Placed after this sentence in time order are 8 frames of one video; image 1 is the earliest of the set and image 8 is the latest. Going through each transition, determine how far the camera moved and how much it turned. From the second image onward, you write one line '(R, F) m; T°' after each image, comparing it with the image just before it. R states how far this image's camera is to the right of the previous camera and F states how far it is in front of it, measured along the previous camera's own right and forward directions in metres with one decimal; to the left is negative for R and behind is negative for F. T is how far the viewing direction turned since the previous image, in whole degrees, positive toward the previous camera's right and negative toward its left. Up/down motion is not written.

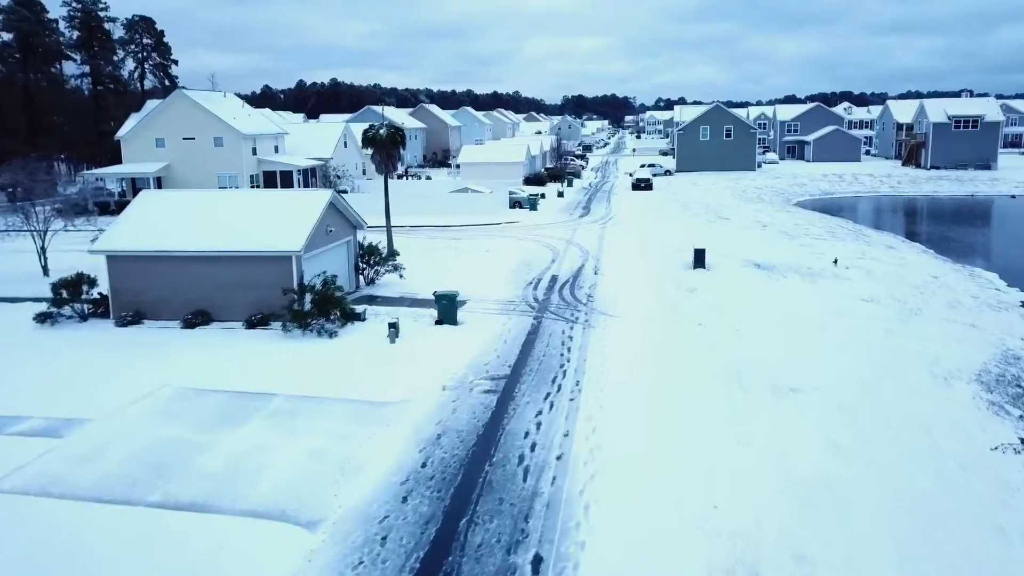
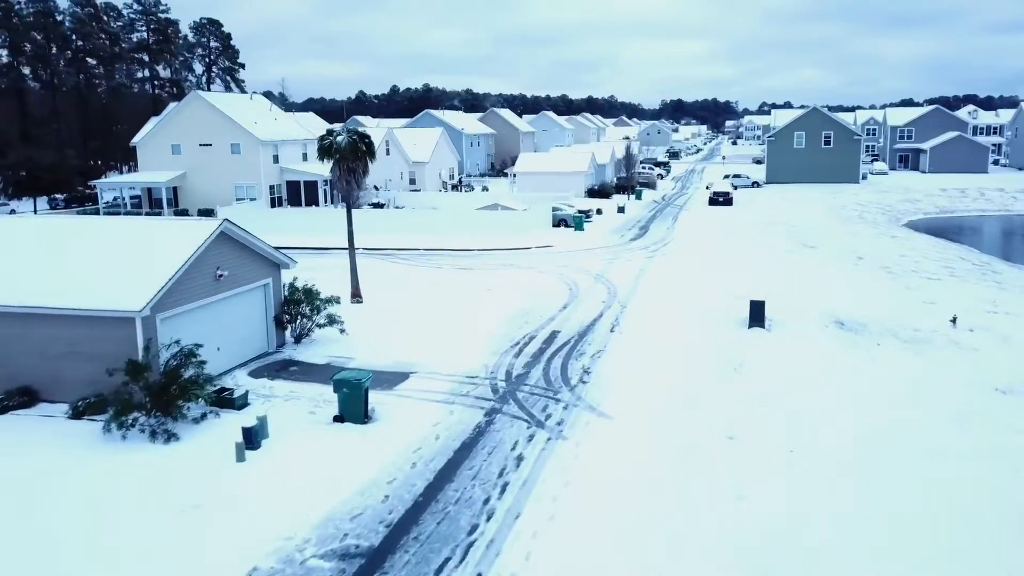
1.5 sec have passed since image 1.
(+2.9, +7.2) m; -7°
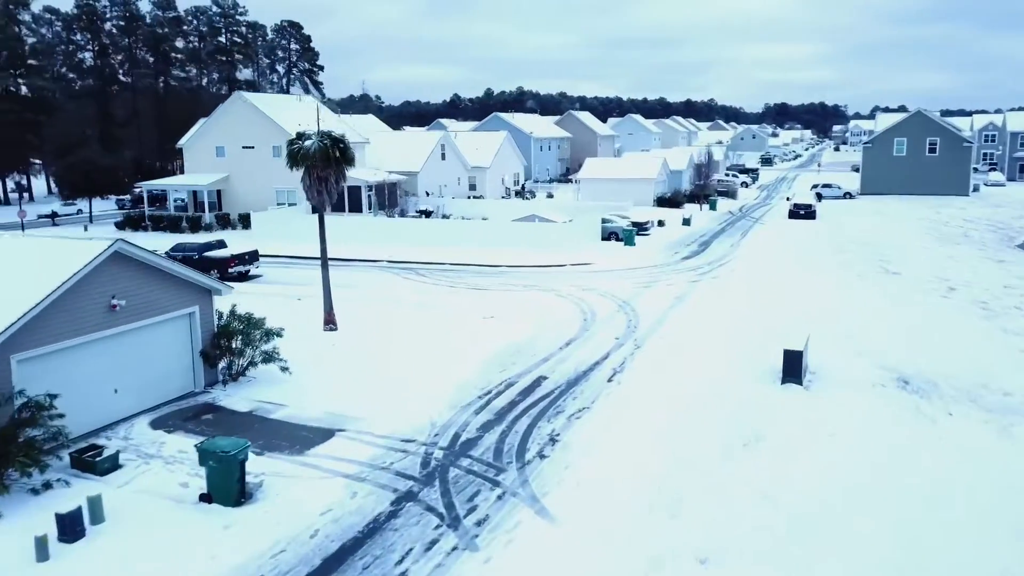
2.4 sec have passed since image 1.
(+2.5, +3.6) m; -7°
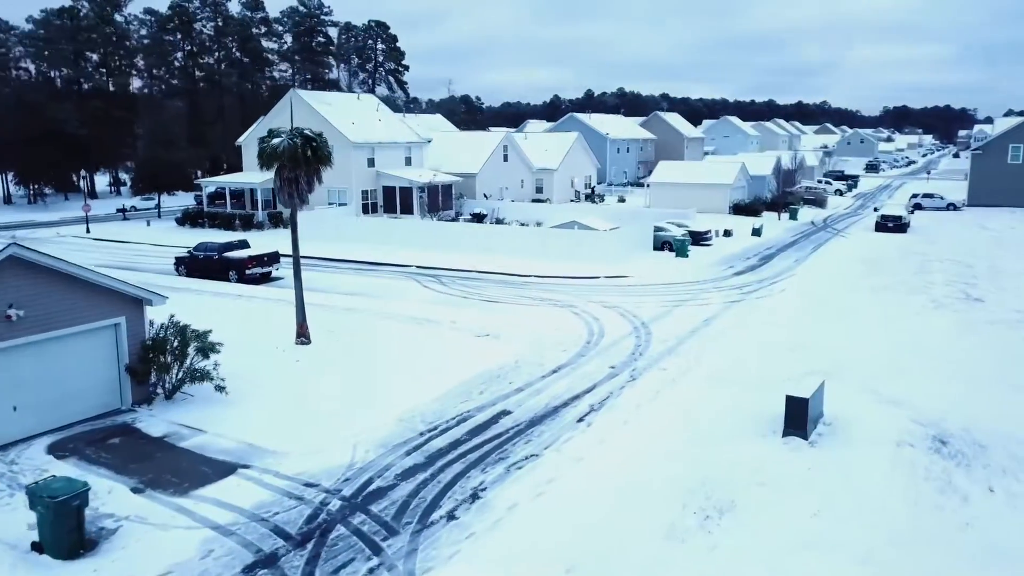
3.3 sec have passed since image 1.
(+2.6, +2.3) m; -7°
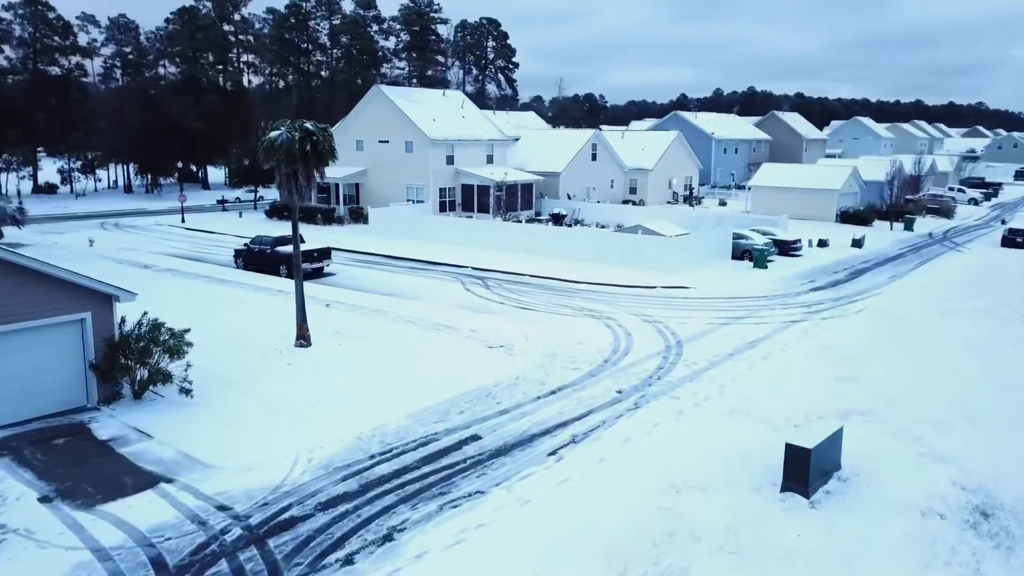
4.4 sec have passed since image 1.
(+2.5, +1.7) m; -9°
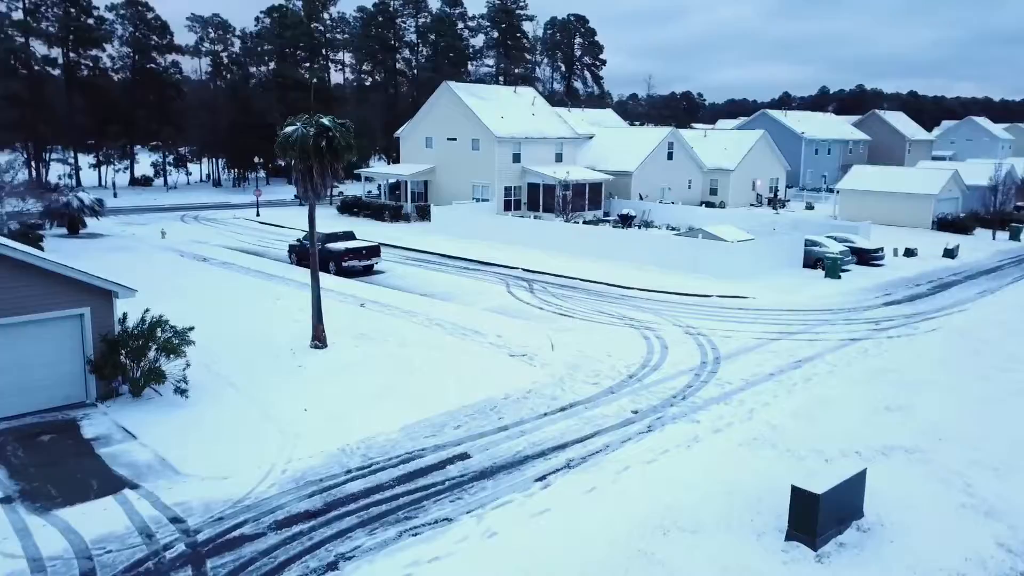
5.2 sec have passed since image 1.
(+1.5, +1.1) m; -7°
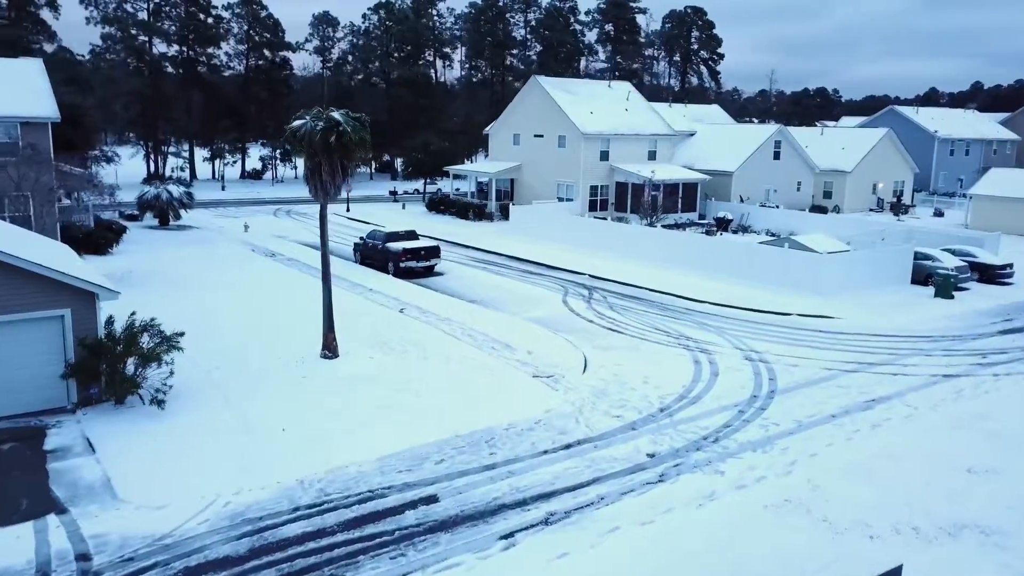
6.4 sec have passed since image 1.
(+1.9, +2.0) m; -9°
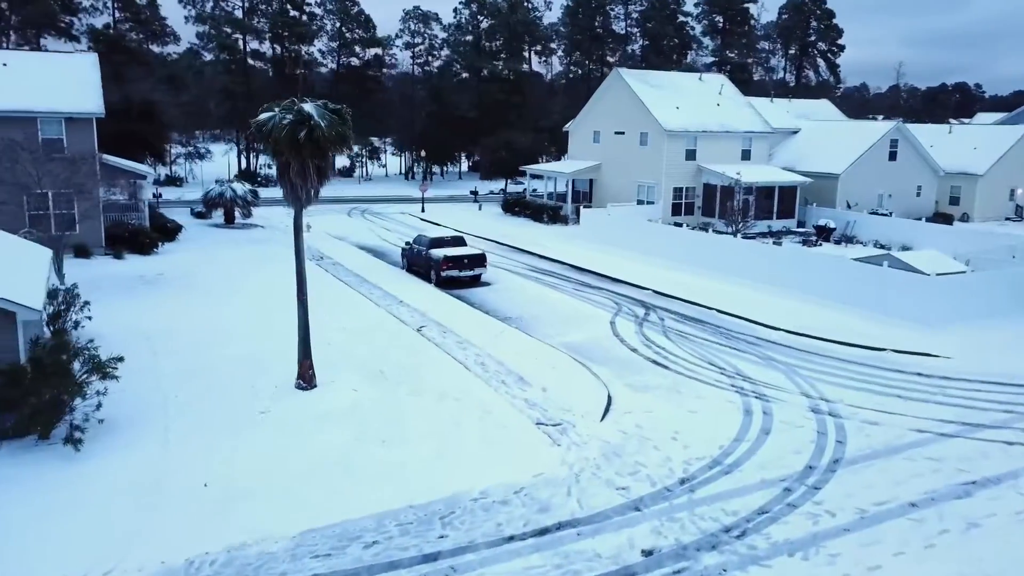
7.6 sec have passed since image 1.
(+1.8, +2.9) m; -8°
